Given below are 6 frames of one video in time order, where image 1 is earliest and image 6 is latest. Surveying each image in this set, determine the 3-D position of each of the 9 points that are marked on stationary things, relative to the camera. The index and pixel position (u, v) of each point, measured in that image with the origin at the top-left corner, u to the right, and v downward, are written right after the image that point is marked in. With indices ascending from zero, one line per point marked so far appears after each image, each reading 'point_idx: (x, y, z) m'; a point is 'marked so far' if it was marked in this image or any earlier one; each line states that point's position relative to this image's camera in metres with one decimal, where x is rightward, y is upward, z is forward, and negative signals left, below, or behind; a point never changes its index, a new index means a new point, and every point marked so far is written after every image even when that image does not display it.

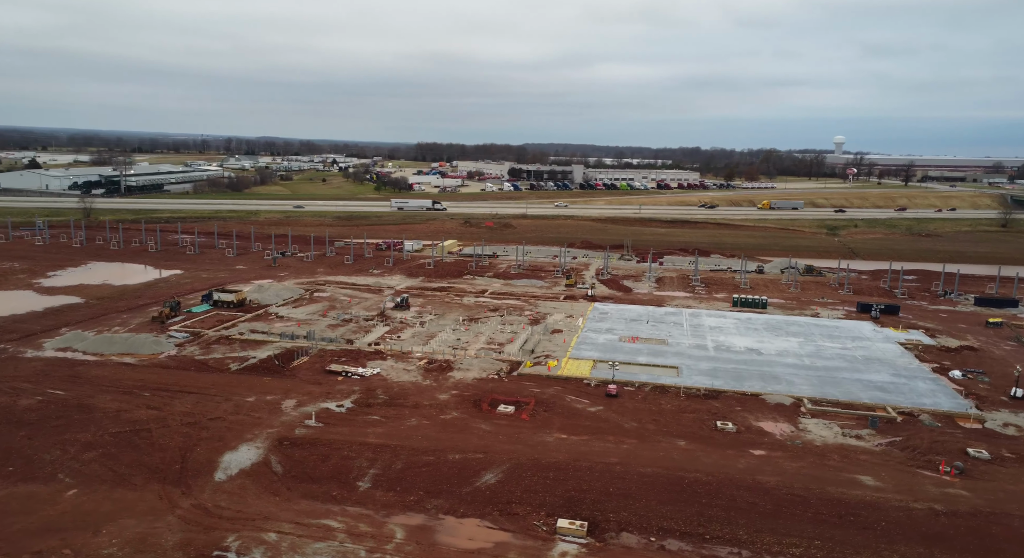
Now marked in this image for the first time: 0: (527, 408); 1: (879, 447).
0: (+0.4, -3.4, +19.0) m
1: (+8.4, -3.9, +16.4) m
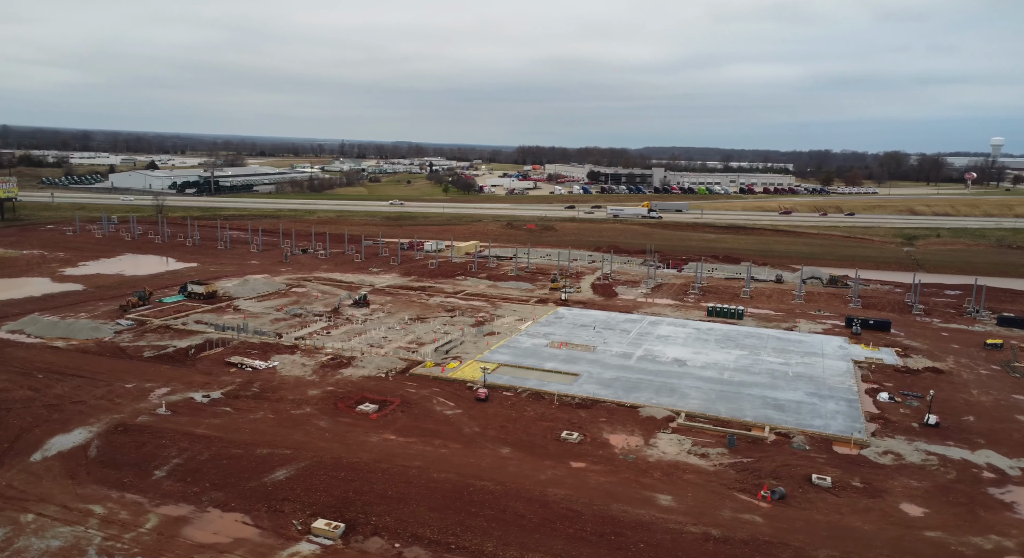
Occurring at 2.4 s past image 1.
0: (-3.3, -3.4, +18.8) m
1: (+4.4, -4.0, +15.3) m
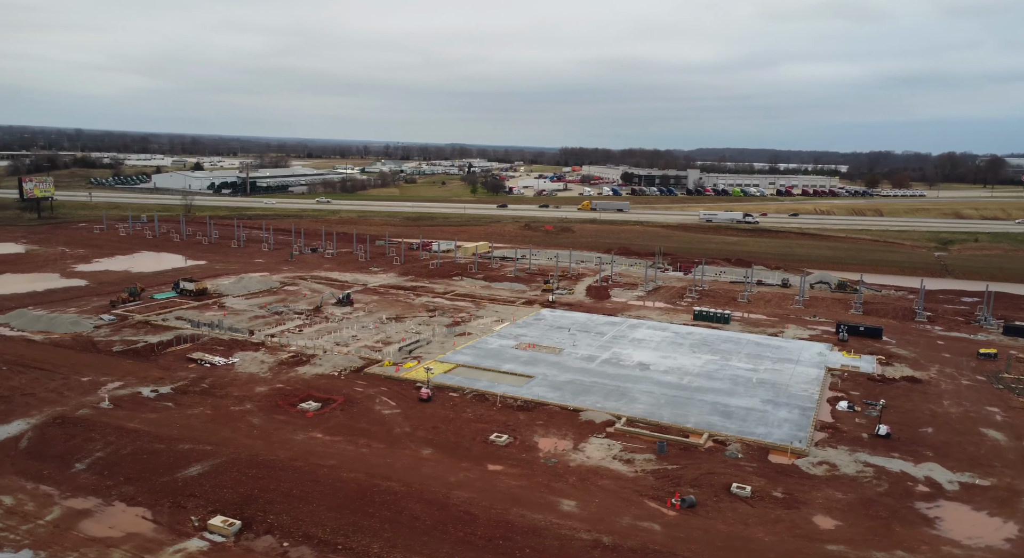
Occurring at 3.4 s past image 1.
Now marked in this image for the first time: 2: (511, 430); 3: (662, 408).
0: (-4.9, -3.4, +18.8) m
1: (+2.6, -4.1, +14.9) m
2: (0.0, -3.7, +17.3) m
3: (+4.0, -3.5, +19.1) m
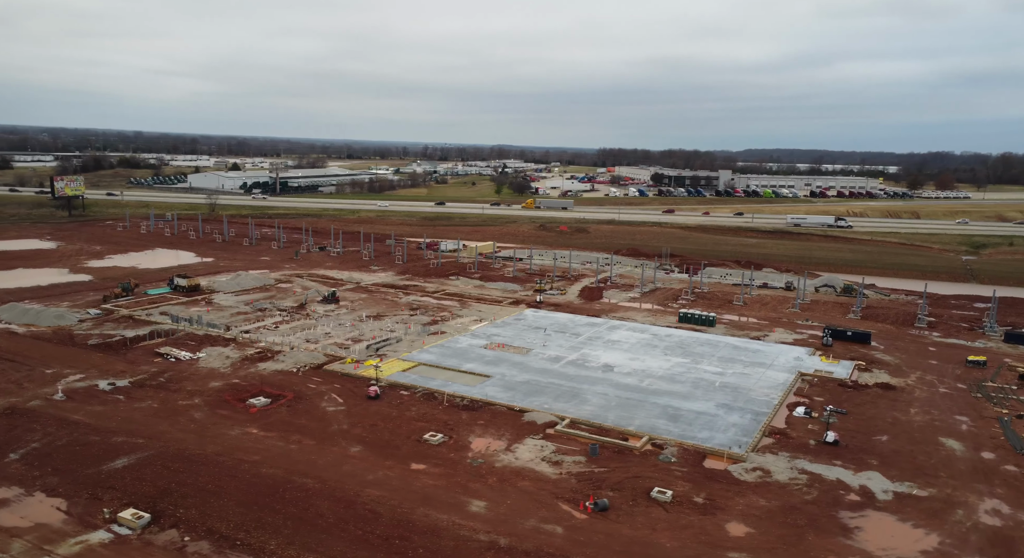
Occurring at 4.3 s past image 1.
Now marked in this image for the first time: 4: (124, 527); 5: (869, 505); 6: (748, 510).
0: (-6.4, -3.3, +19.0) m
1: (+1.0, -4.1, +14.8) m
2: (-1.5, -3.6, +17.2) m
3: (+2.6, -3.5, +18.8) m
4: (-6.9, -4.4, +12.6) m
5: (+7.0, -4.4, +13.9) m
6: (+4.5, -4.4, +13.5) m
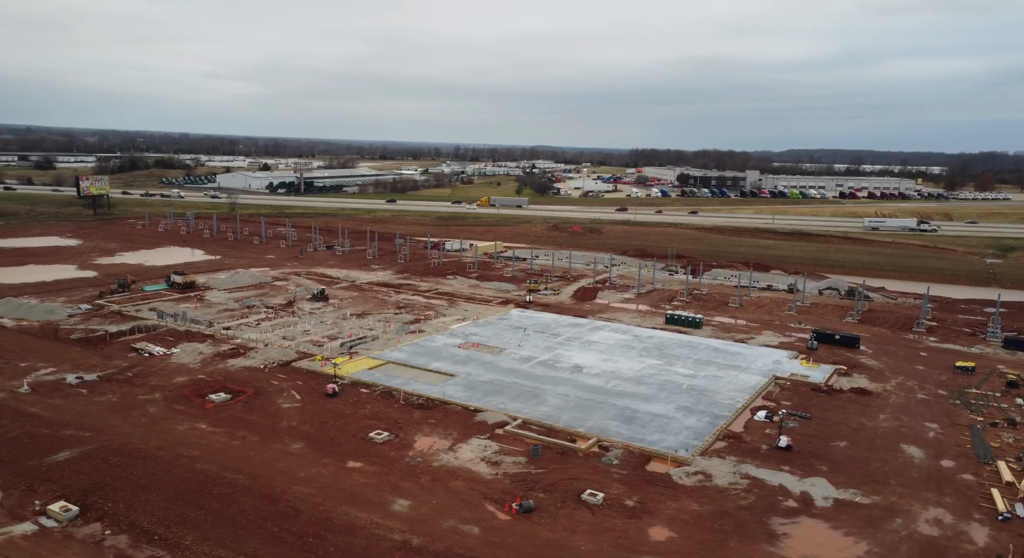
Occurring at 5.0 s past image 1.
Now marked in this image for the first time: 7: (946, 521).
0: (-7.5, -3.2, +19.1) m
1: (-0.4, -4.1, +14.7) m
2: (-2.8, -3.6, +17.2) m
3: (+1.4, -3.5, +18.7) m
4: (-8.3, -4.3, +12.8) m
5: (+5.6, -4.5, +13.6) m
6: (+3.1, -4.4, +13.3) m
7: (+8.3, -4.6, +13.6) m
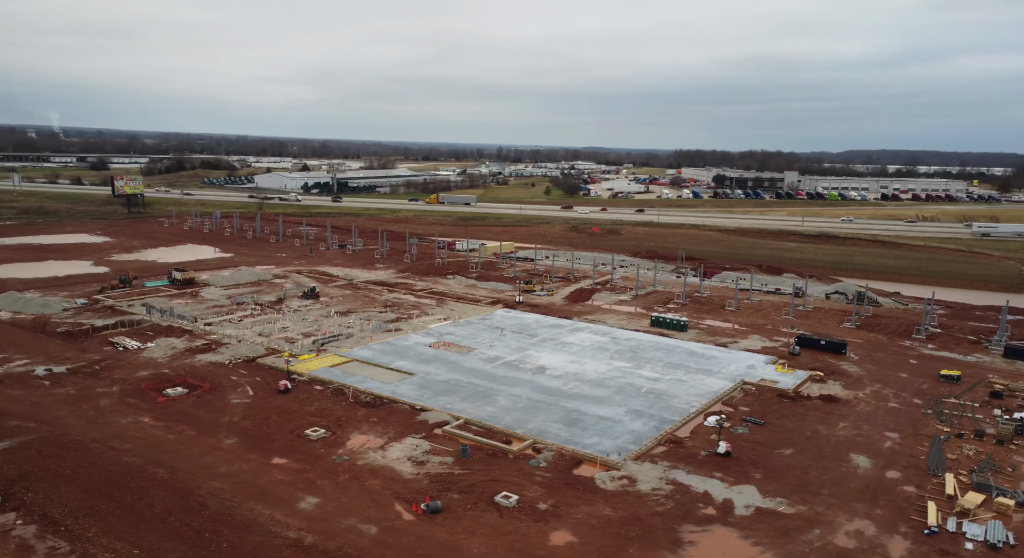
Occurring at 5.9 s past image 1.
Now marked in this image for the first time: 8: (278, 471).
0: (-8.9, -3.1, +19.5) m
1: (-2.0, -4.1, +14.7) m
2: (-4.3, -3.6, +17.4) m
3: (0.0, -3.5, +18.6) m
4: (-10.0, -4.2, +13.2) m
5: (+3.9, -4.5, +13.3) m
6: (+1.4, -4.4, +13.1) m
7: (+6.6, -4.7, +13.2) m
8: (-4.7, -3.9, +14.5) m
